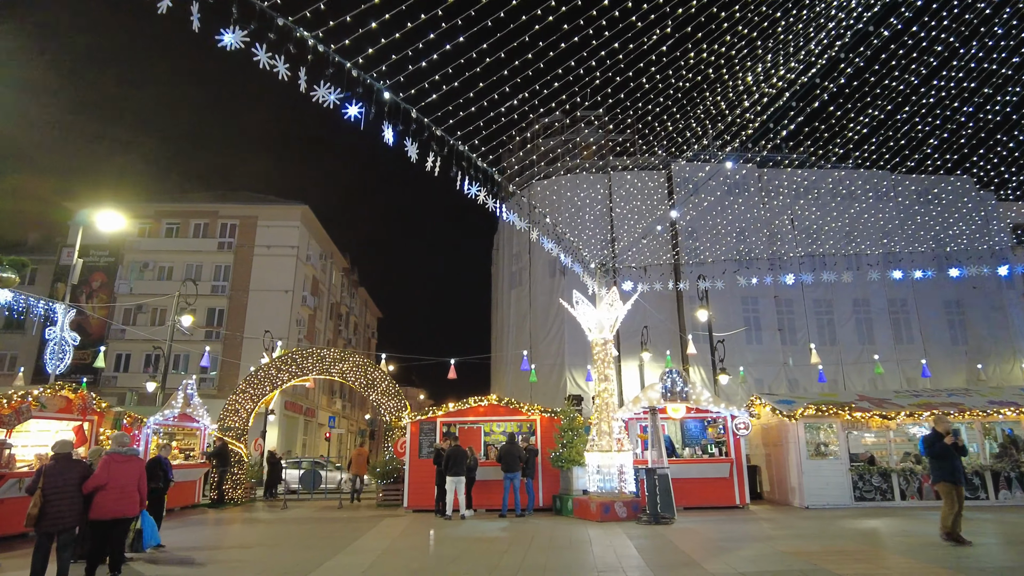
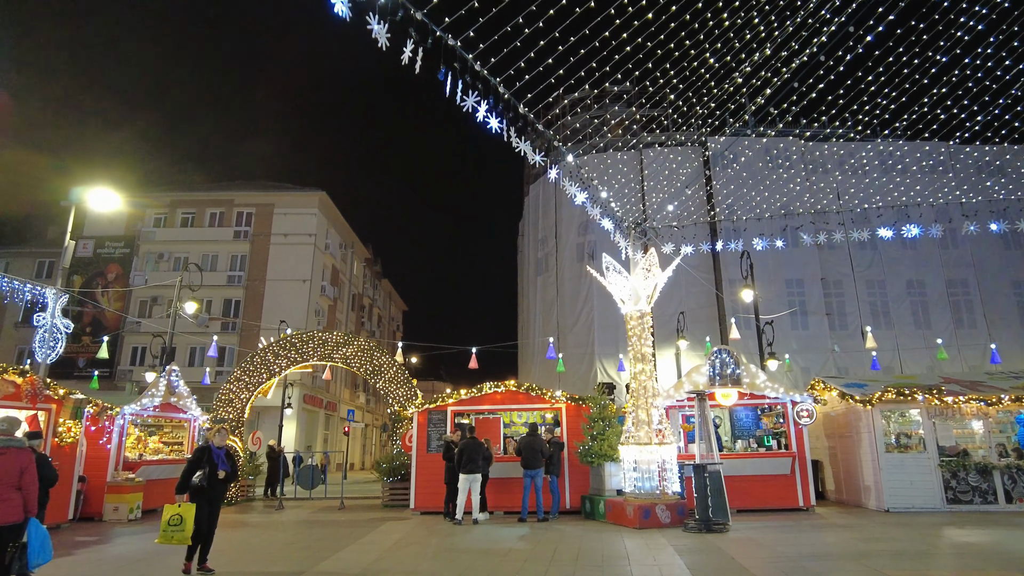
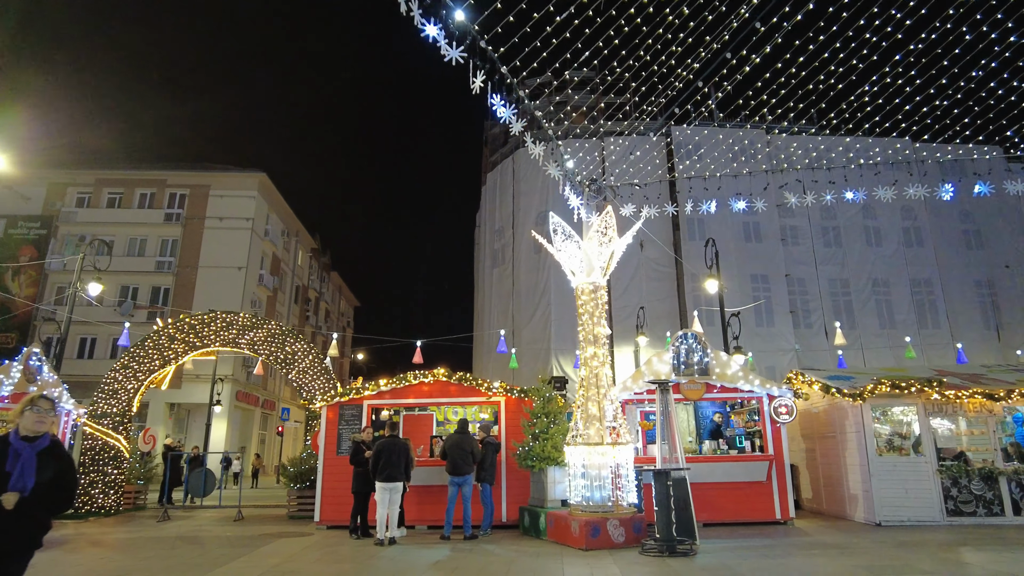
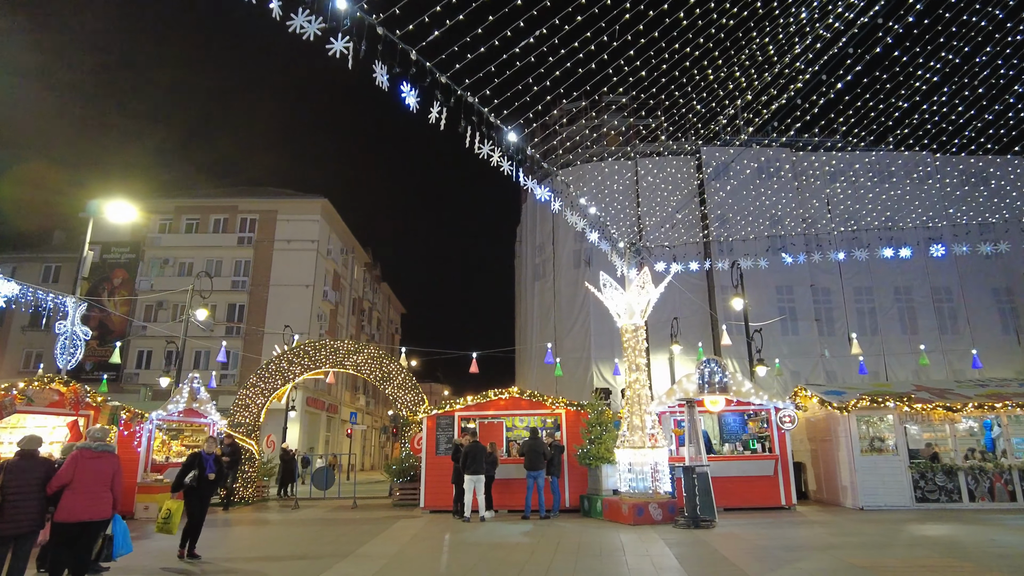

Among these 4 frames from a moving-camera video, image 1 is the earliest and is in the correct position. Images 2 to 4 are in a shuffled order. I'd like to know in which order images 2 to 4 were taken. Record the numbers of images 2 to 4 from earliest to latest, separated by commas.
4, 2, 3
